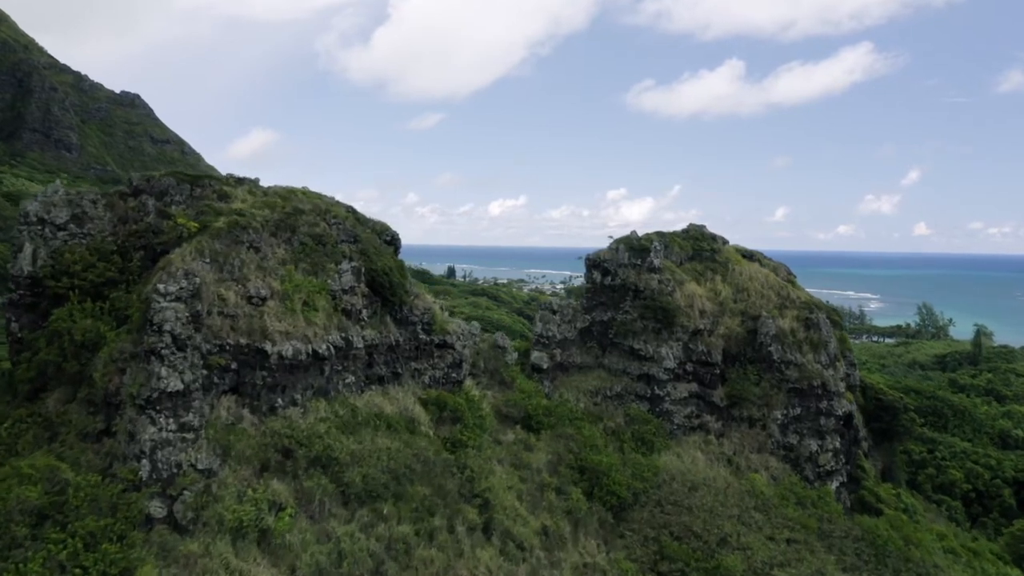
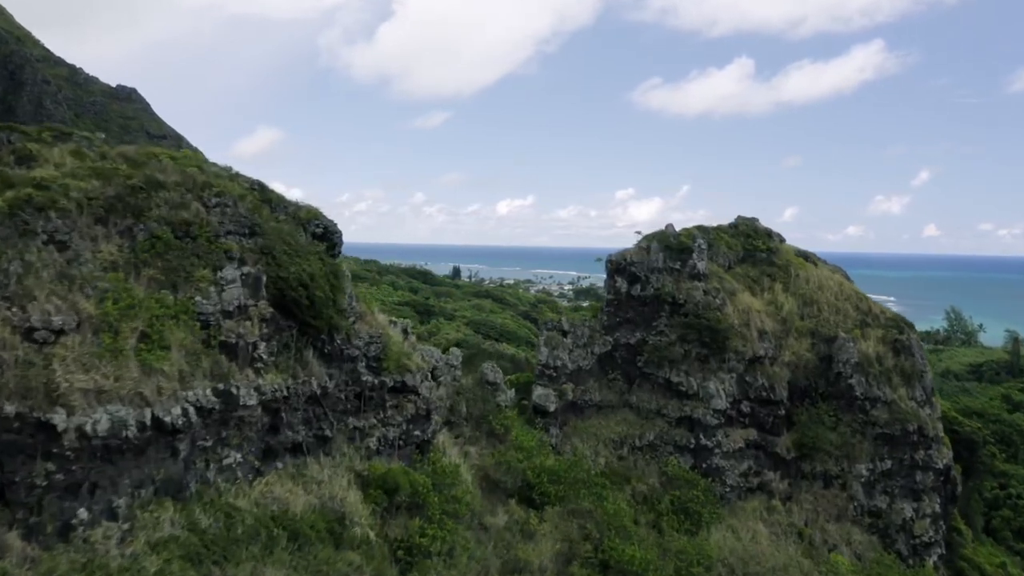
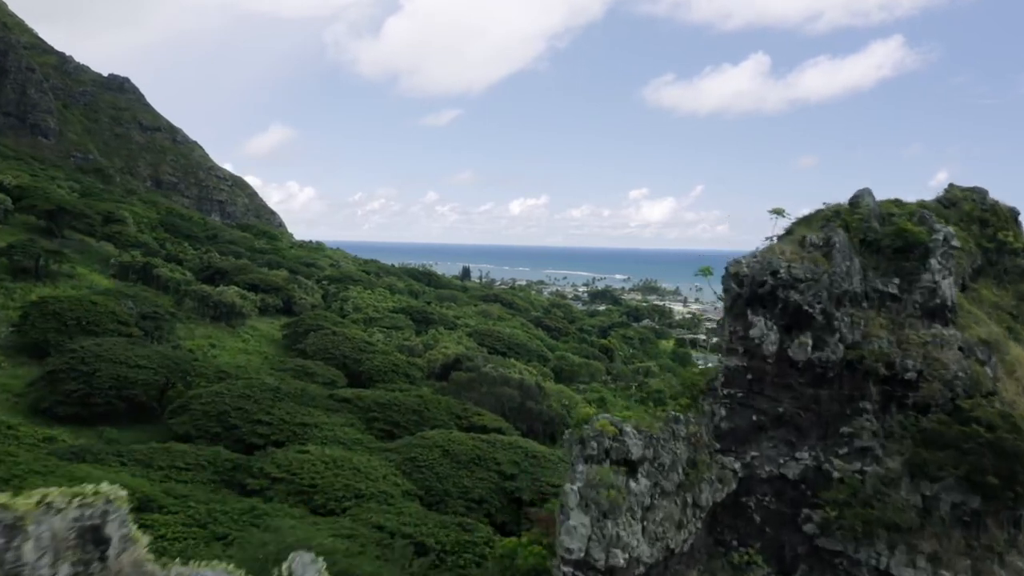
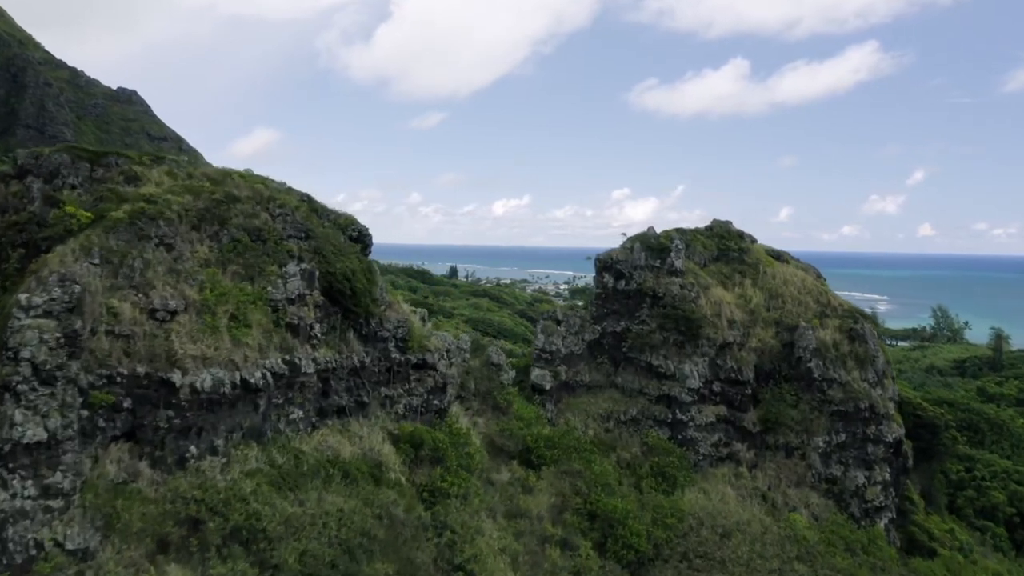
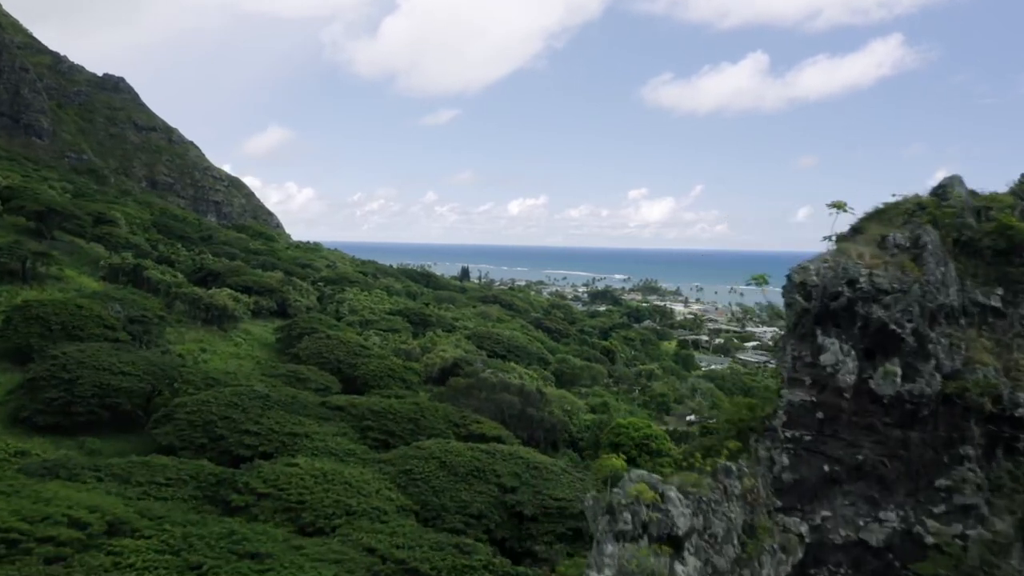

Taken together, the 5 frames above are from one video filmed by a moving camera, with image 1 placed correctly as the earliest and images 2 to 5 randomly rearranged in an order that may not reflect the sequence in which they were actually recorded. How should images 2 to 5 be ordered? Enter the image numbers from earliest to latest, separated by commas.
4, 2, 3, 5
